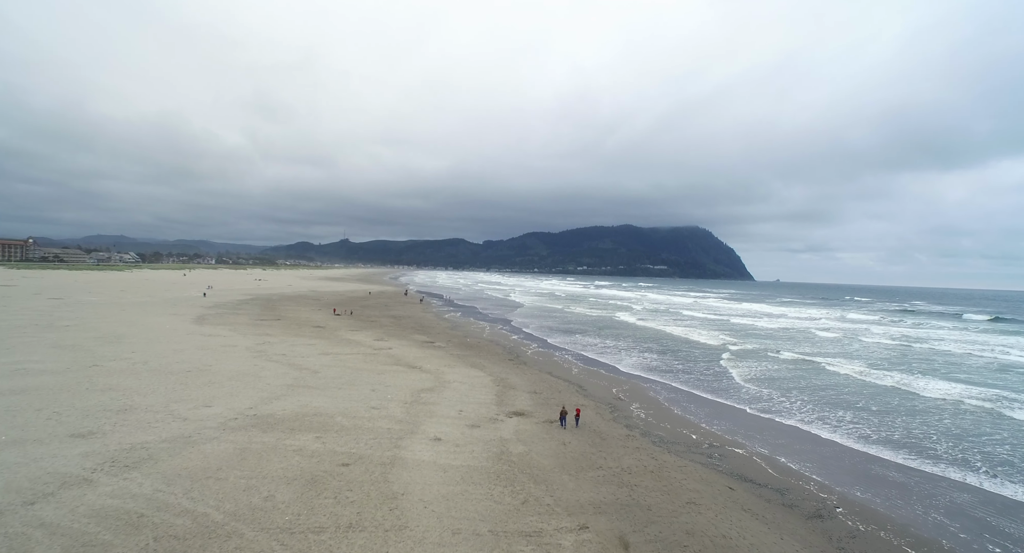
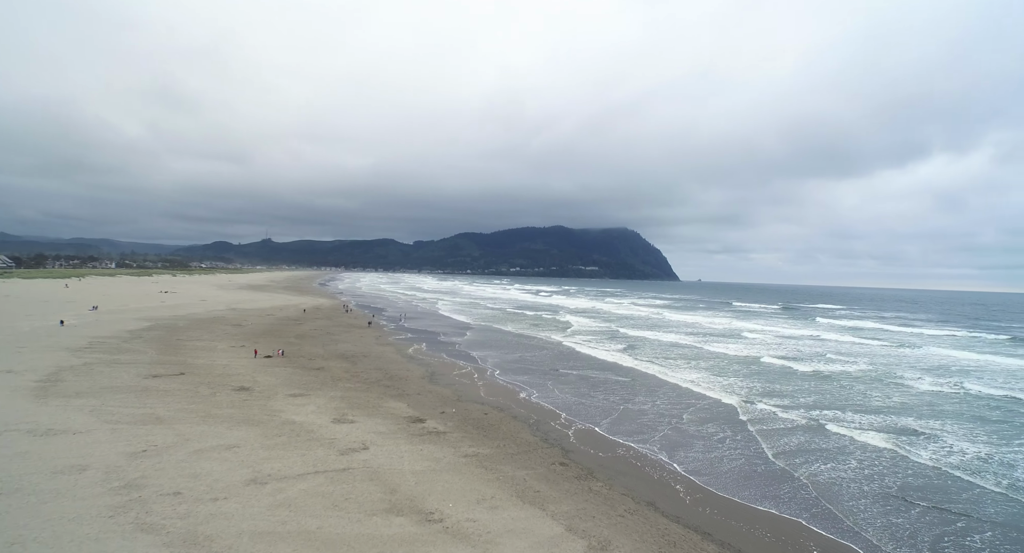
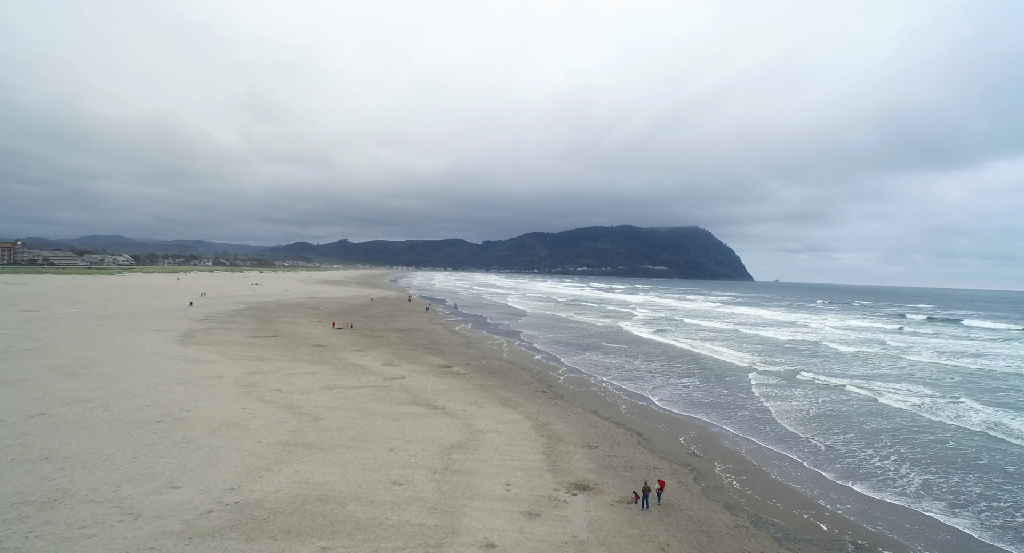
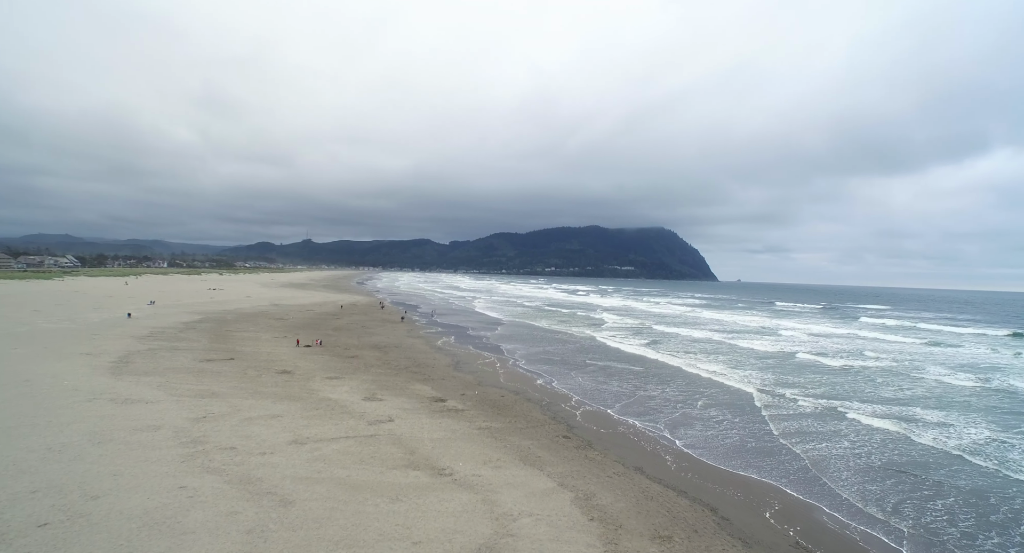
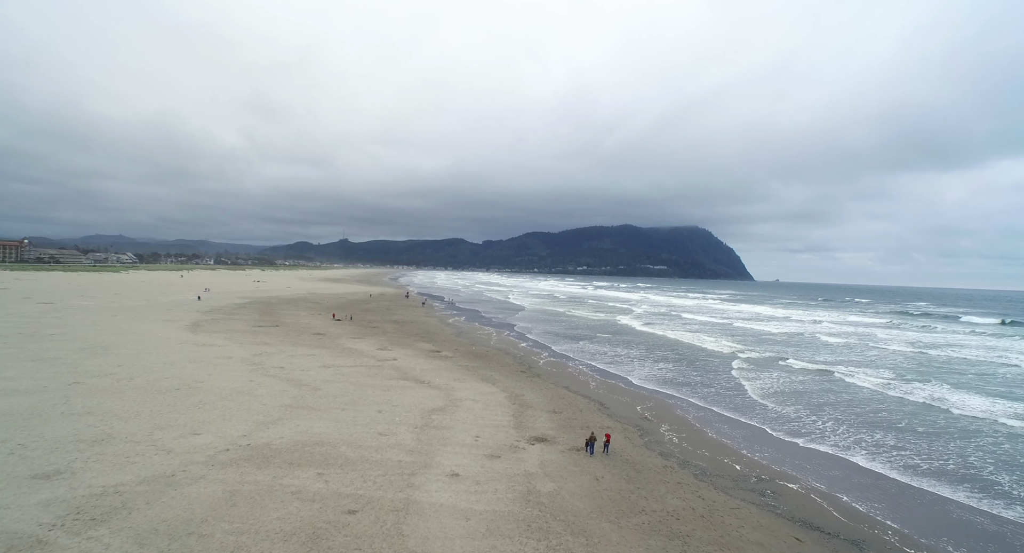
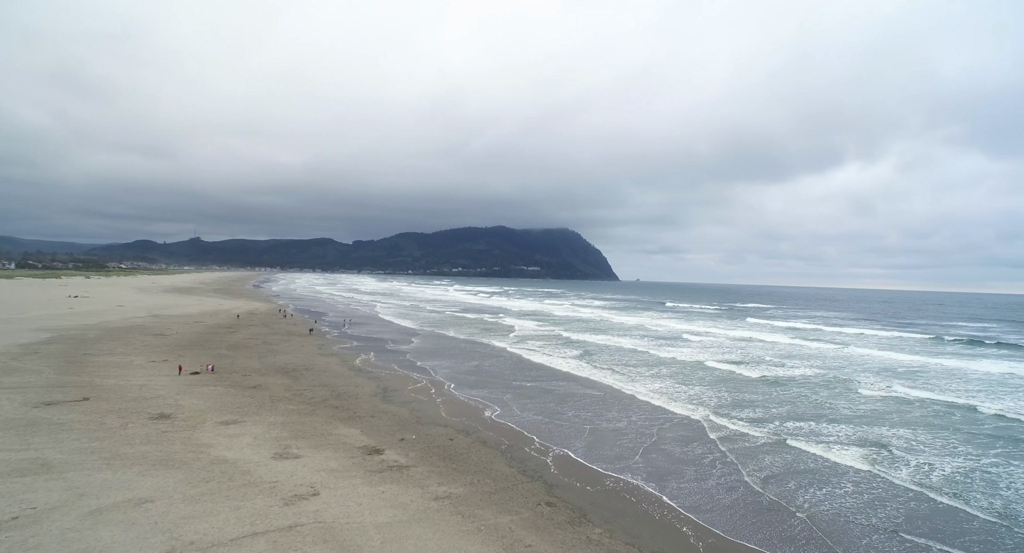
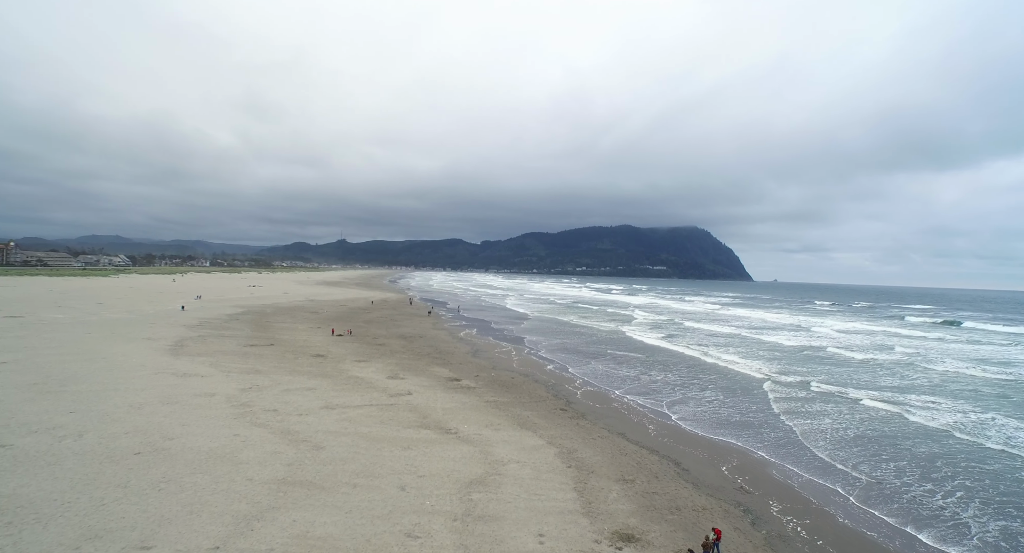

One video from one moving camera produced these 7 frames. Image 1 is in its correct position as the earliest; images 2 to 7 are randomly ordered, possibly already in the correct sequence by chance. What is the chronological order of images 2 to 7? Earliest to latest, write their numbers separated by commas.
5, 3, 7, 4, 2, 6
